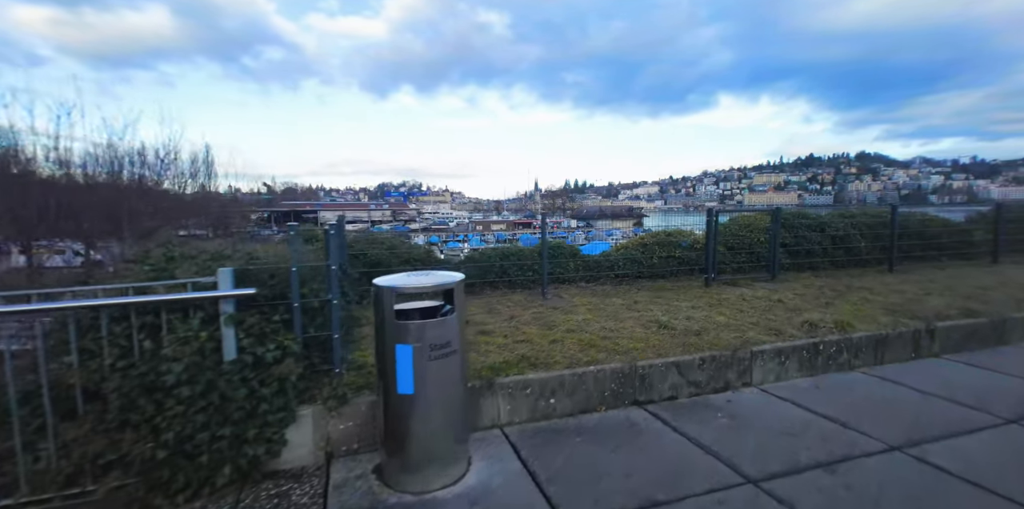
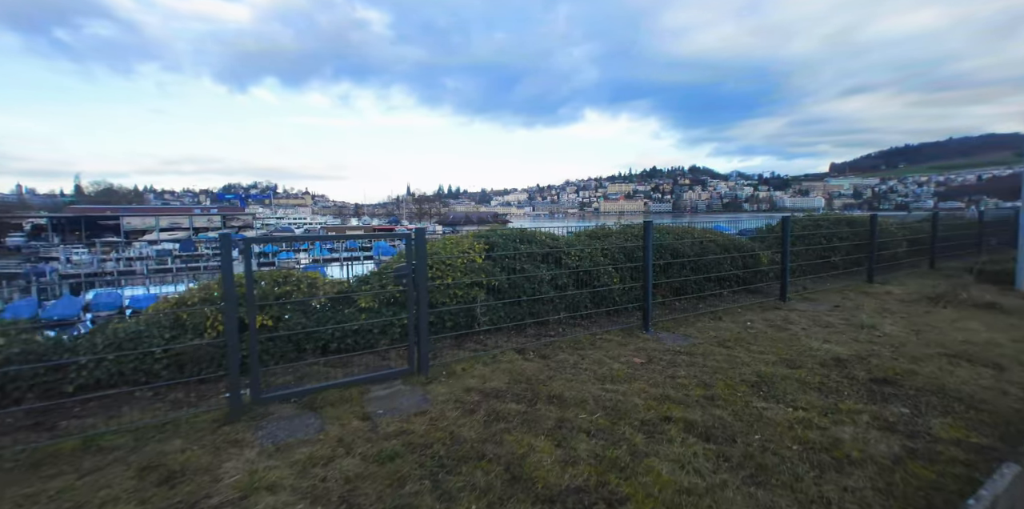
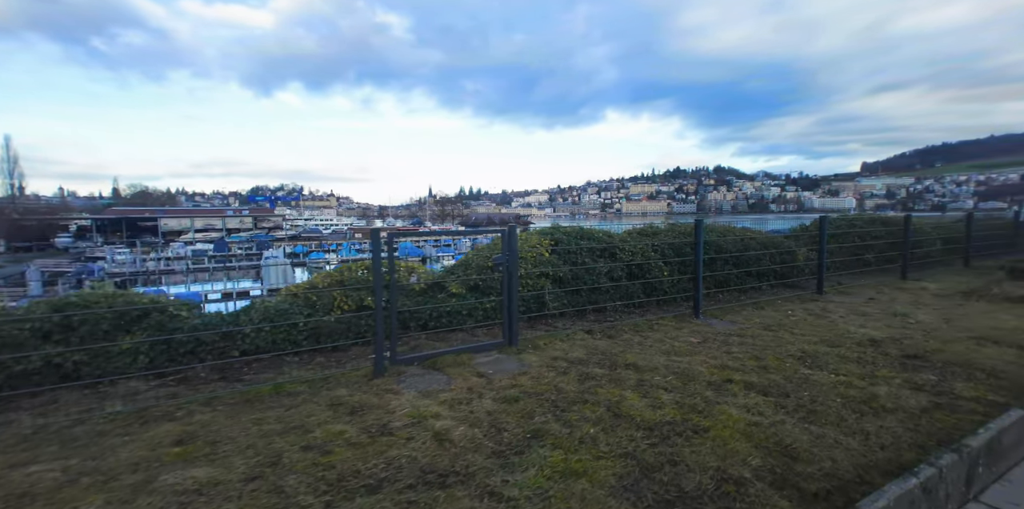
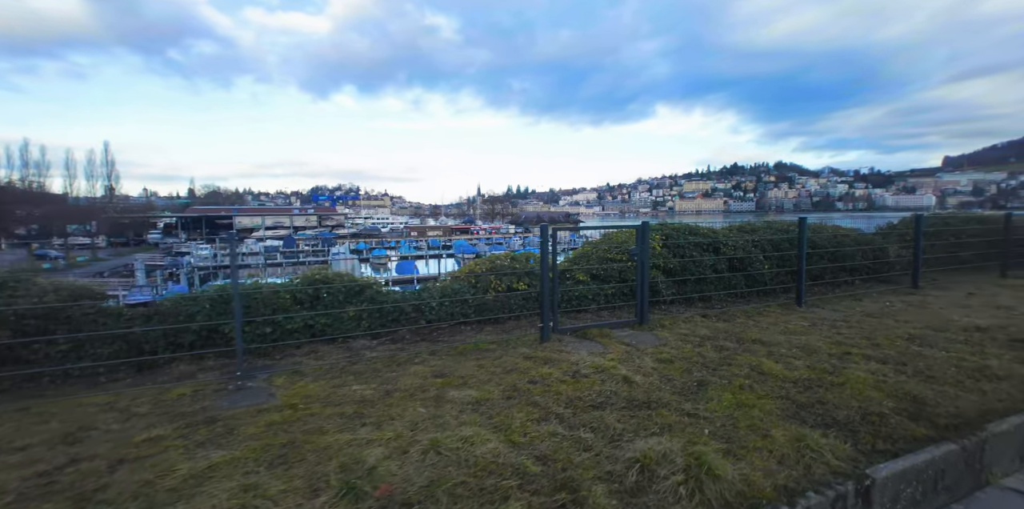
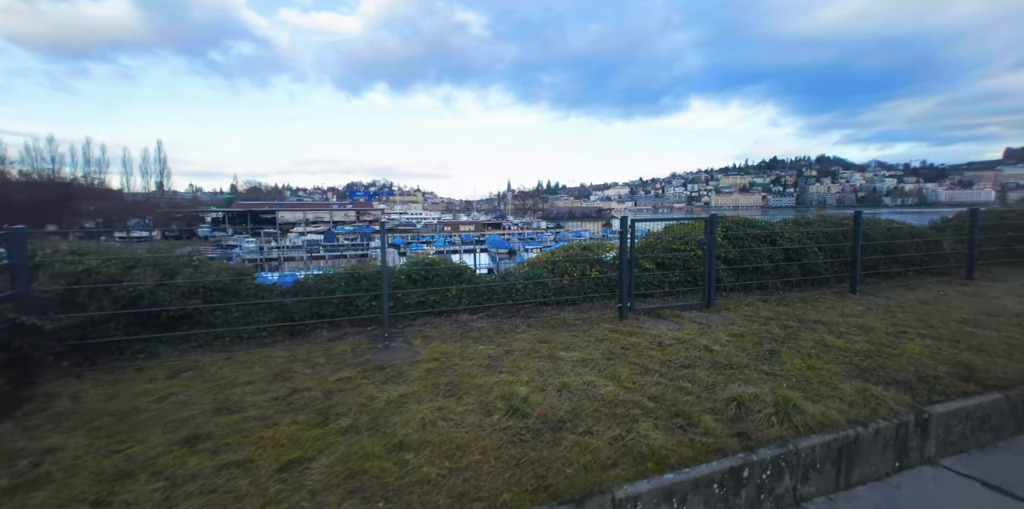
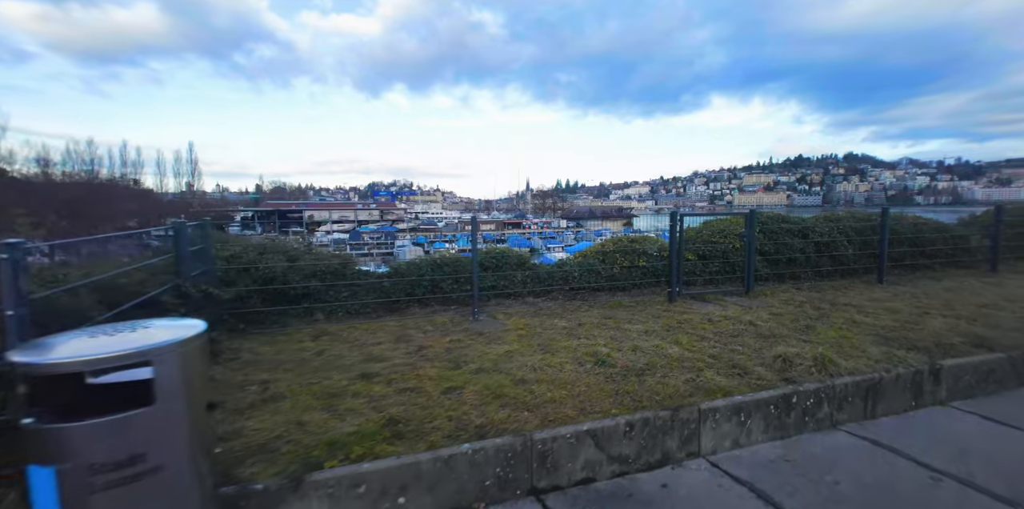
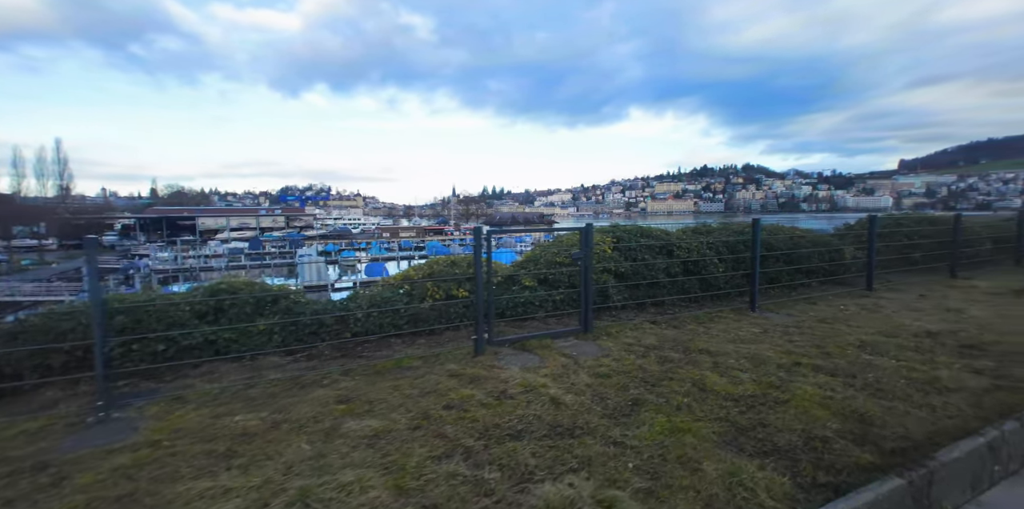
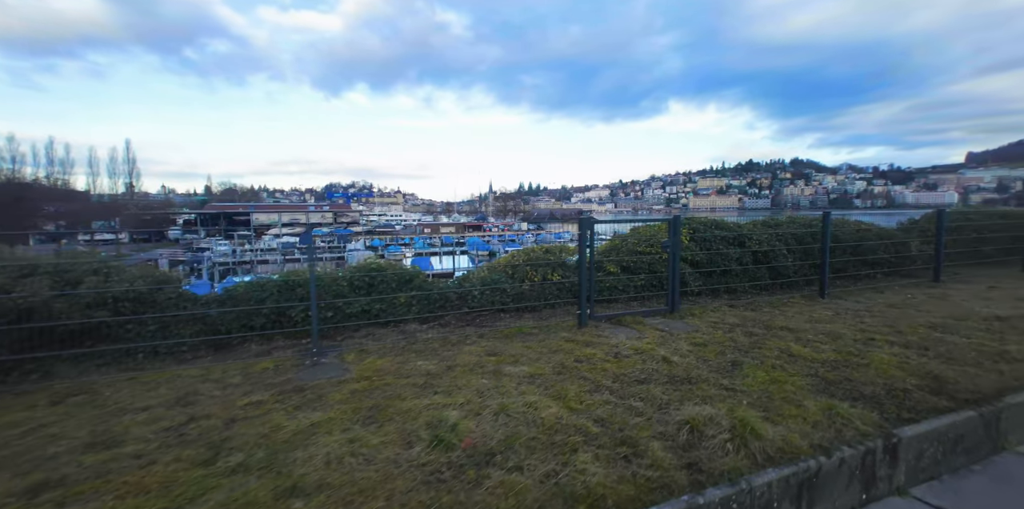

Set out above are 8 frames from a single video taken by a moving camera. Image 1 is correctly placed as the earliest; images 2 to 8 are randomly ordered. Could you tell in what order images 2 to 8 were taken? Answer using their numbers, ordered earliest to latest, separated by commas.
6, 5, 8, 4, 7, 3, 2
